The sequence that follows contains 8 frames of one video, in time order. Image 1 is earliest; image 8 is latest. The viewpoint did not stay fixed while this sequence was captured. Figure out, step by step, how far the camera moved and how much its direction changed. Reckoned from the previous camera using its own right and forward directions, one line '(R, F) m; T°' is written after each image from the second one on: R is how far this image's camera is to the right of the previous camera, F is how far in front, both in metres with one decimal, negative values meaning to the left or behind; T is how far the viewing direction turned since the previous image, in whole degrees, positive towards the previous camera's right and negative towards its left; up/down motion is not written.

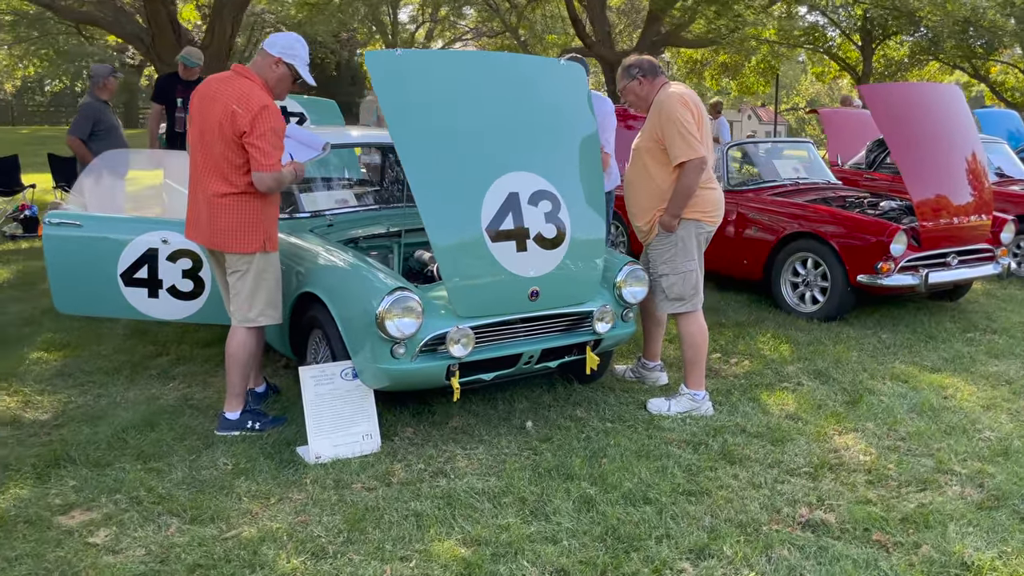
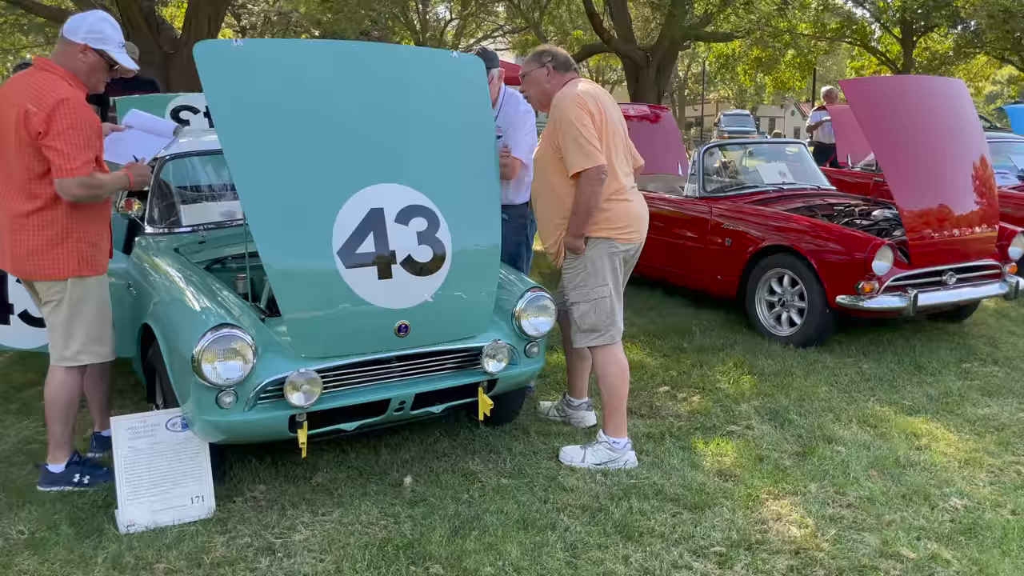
(+0.6, +0.6) m; -3°
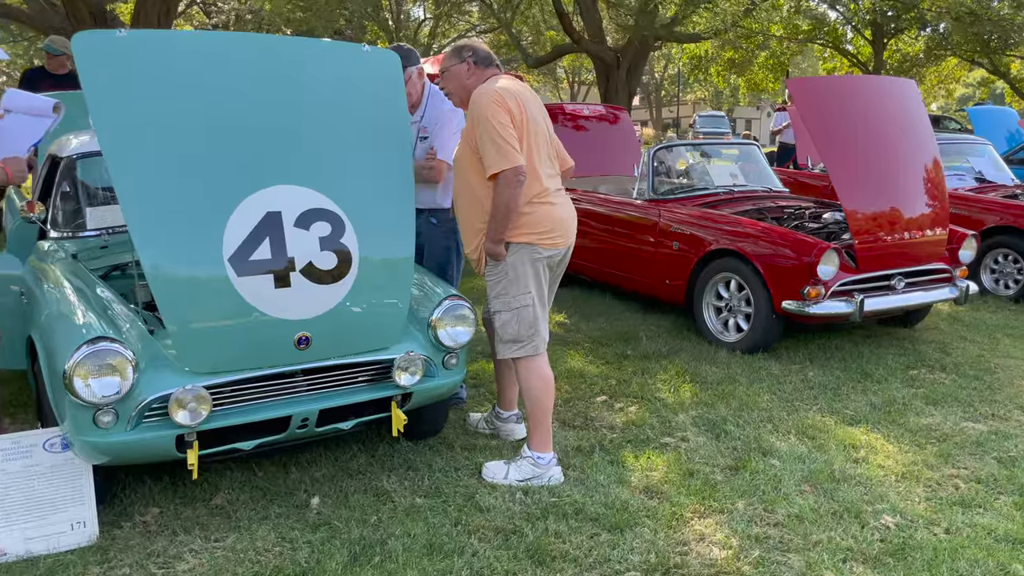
(+0.2, +0.2) m; +1°
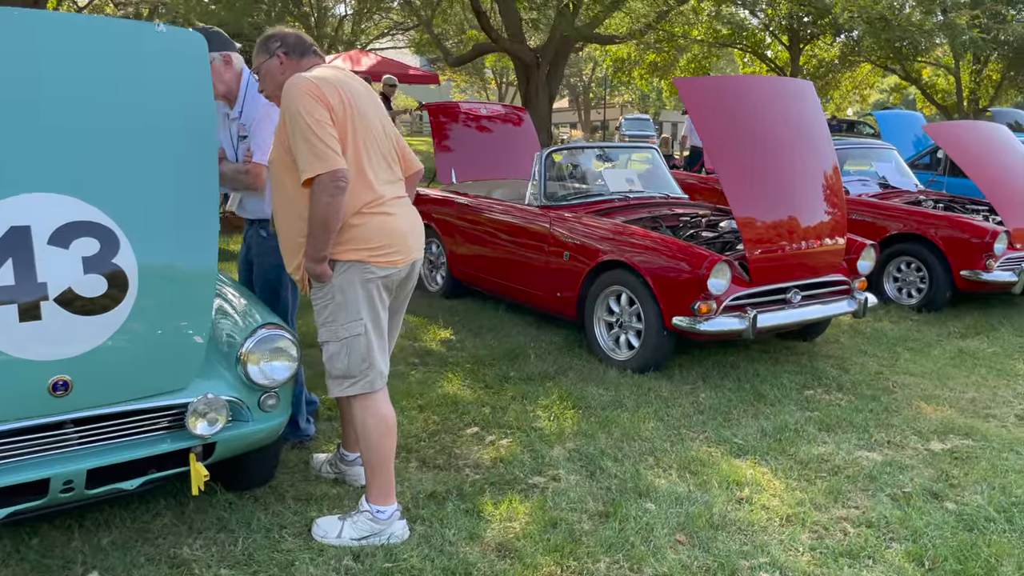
(+0.3, +0.4) m; +5°
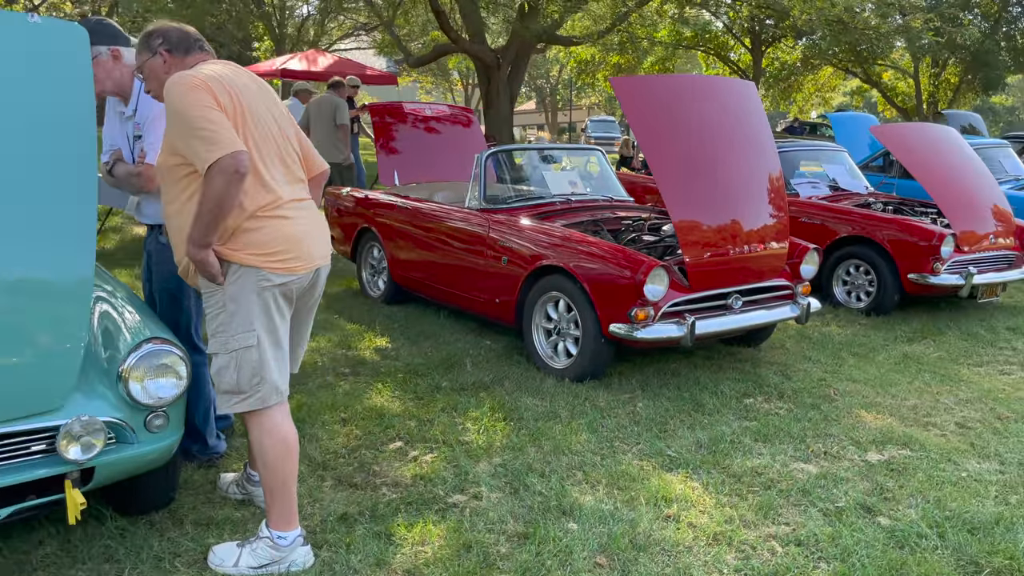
(+0.2, +0.2) m; +2°
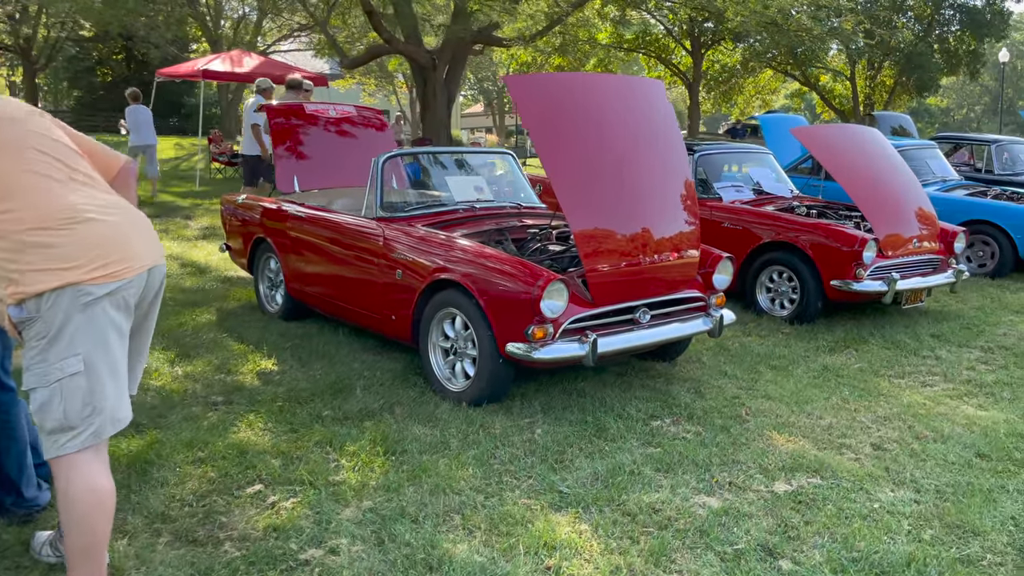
(+0.3, +0.3) m; +3°
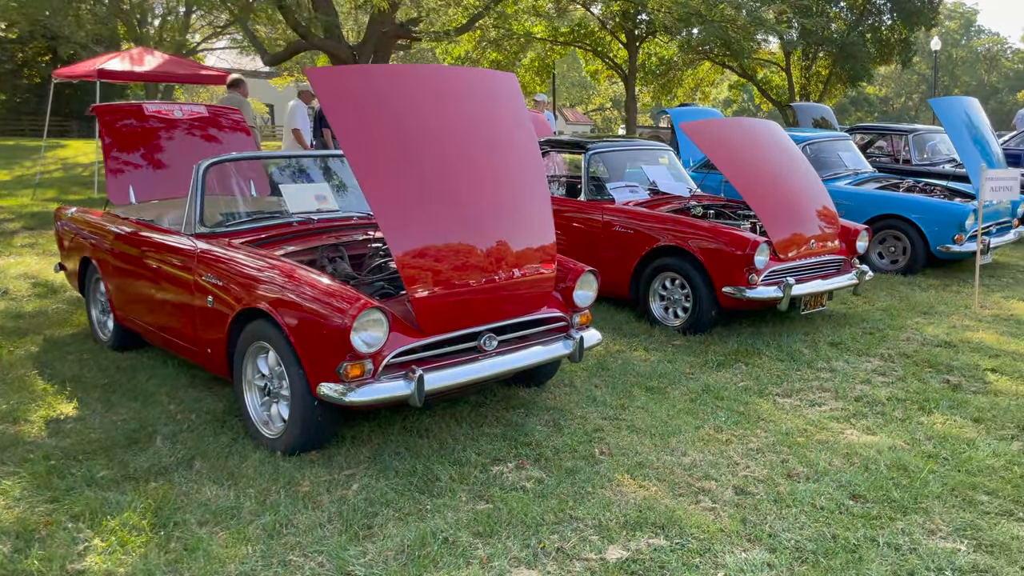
(+0.6, +0.5) m; +3°
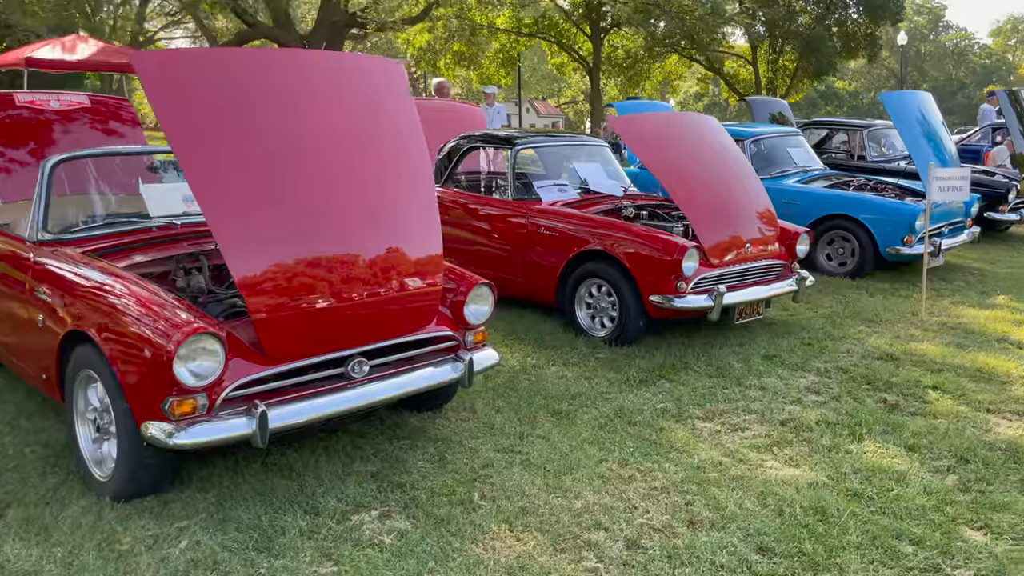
(+0.4, +0.4) m; +2°
